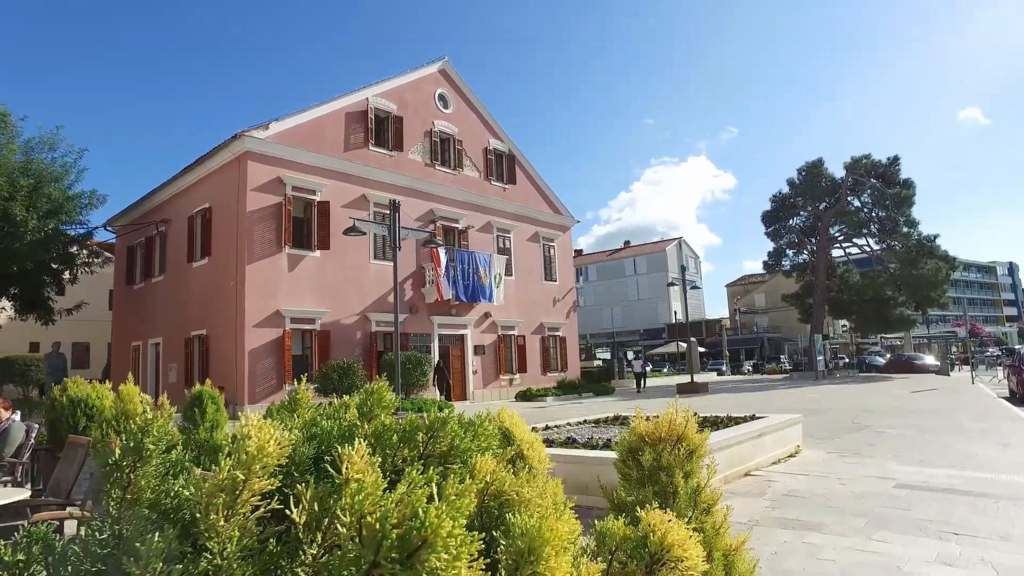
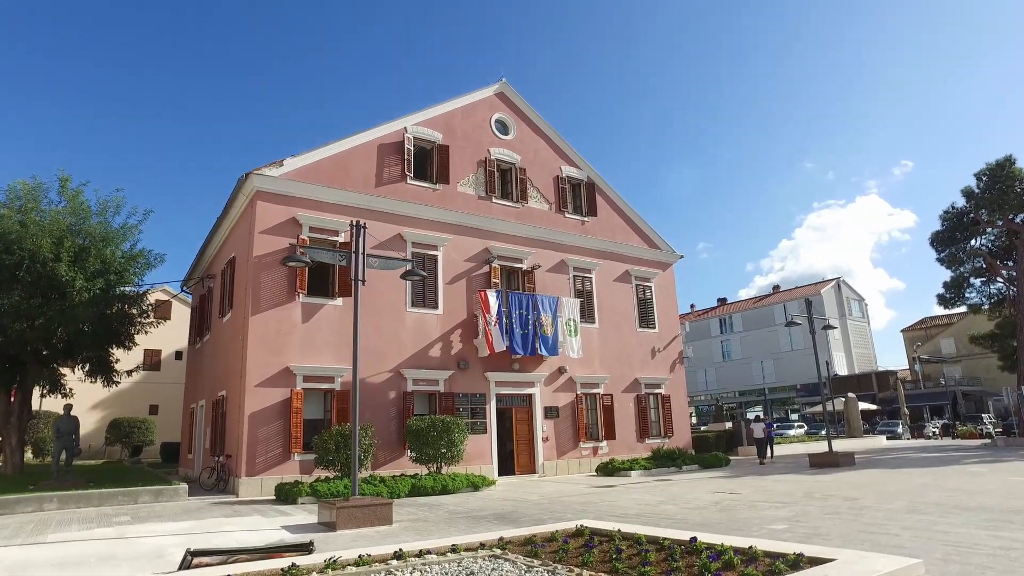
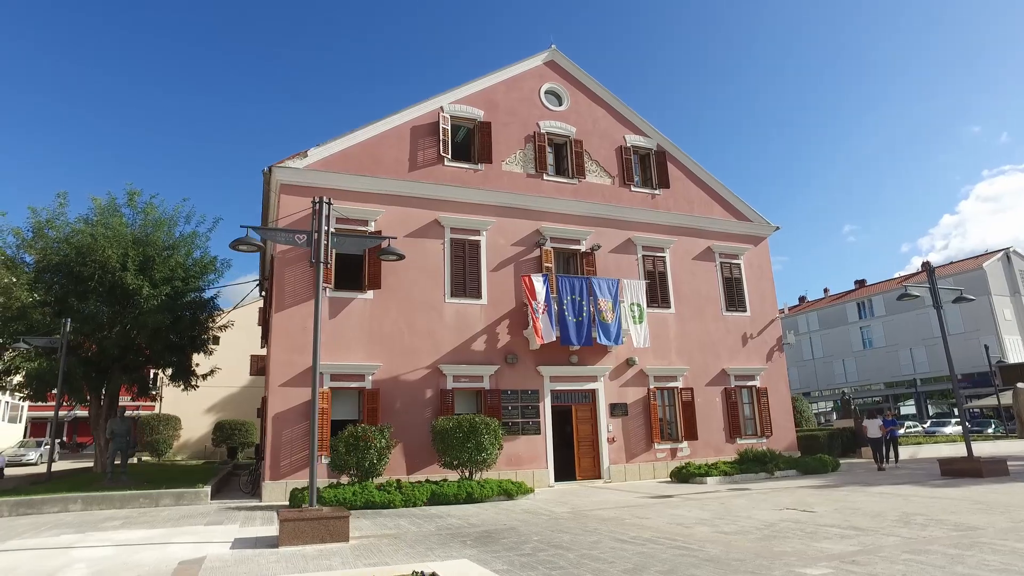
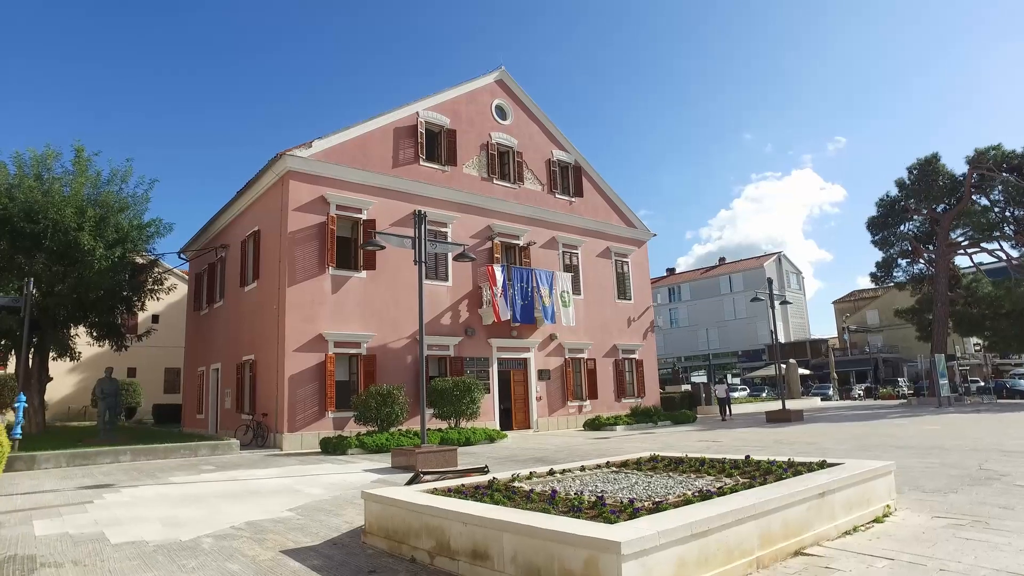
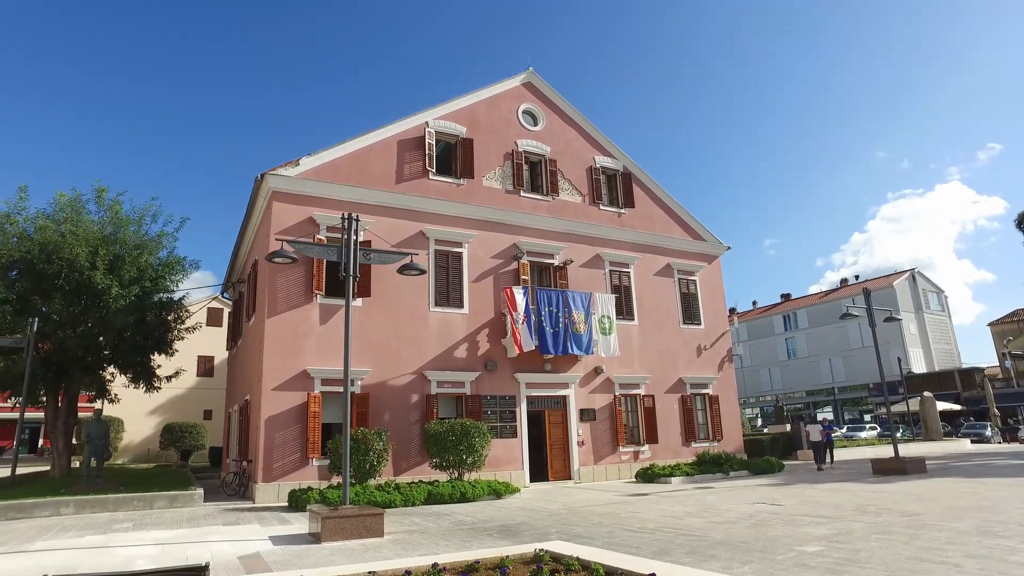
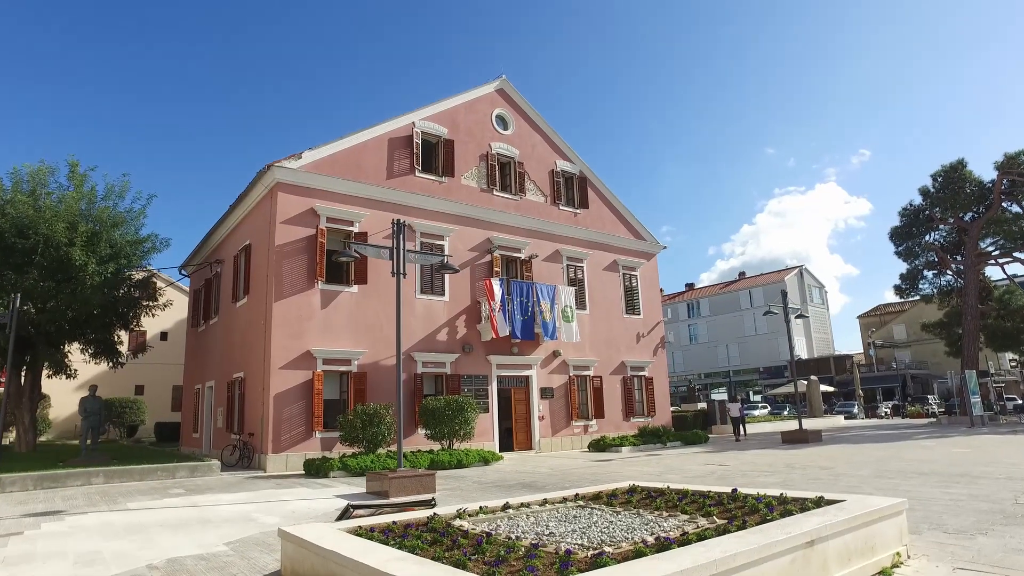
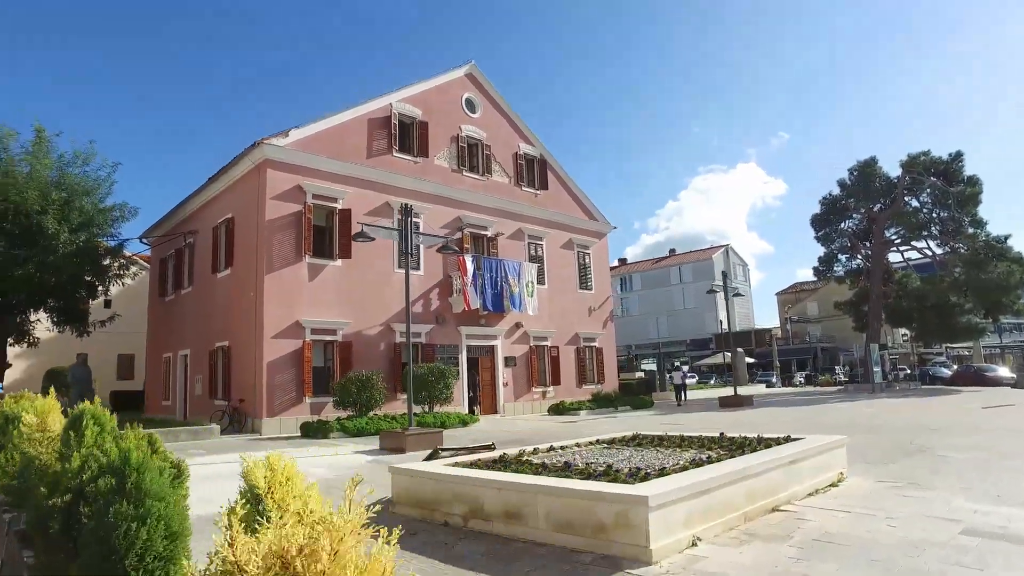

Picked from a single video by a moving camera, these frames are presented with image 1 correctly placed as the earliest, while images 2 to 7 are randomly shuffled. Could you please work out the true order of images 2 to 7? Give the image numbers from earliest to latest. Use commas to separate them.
7, 4, 6, 2, 5, 3
